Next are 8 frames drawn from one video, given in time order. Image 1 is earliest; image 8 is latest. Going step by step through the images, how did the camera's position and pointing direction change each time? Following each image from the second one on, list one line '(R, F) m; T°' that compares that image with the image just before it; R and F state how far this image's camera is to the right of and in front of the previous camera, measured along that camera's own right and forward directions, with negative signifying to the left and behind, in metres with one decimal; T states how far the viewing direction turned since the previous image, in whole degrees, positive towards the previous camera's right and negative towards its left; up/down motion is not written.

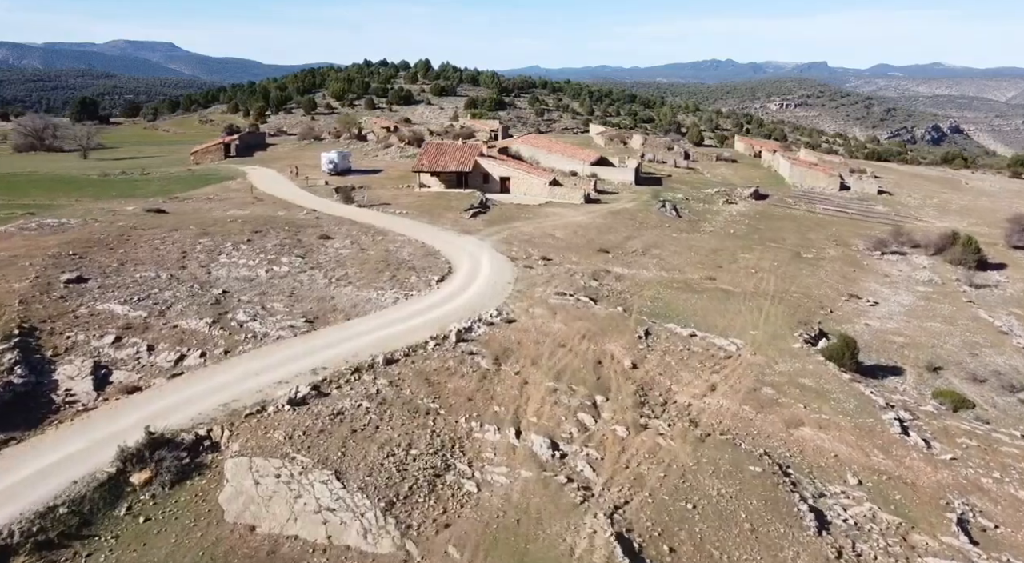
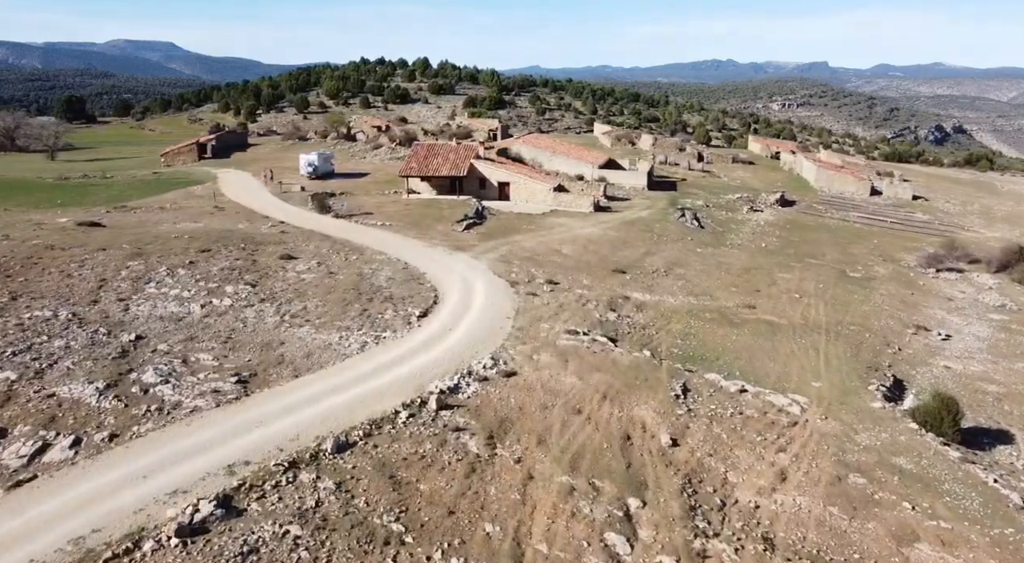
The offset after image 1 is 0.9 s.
(0.0, +5.9) m; 0°
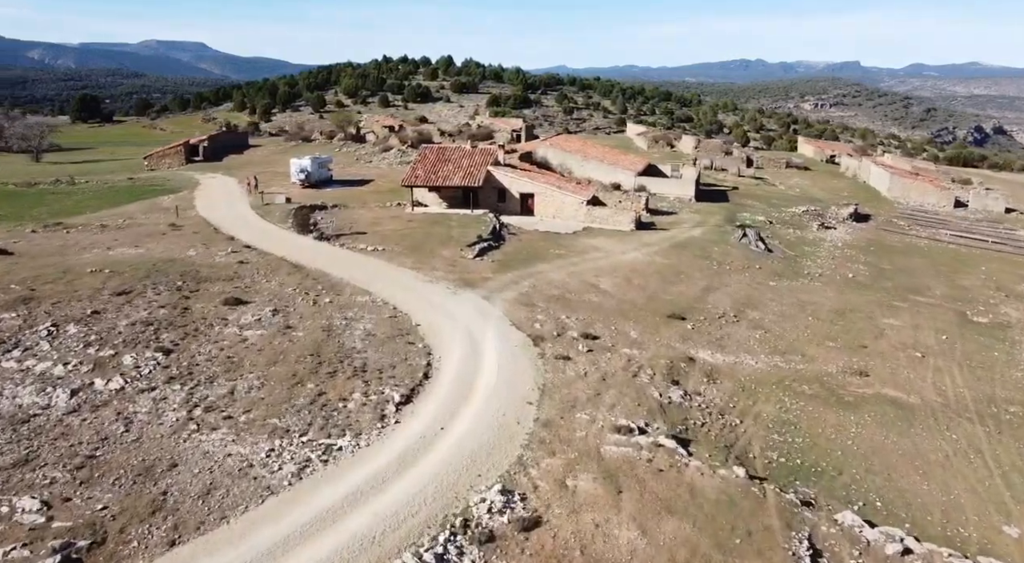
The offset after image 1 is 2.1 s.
(0.0, +7.9) m; -2°
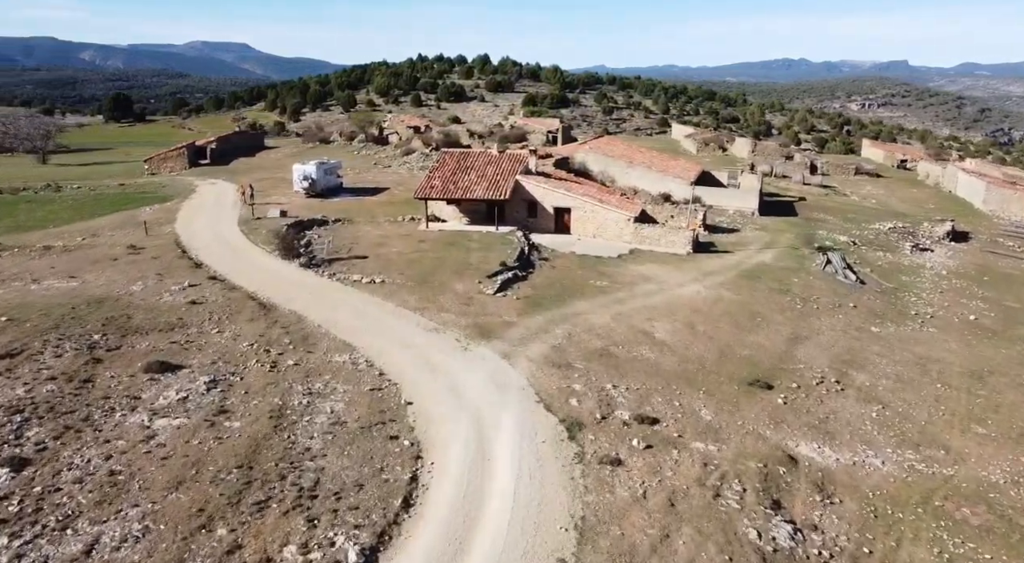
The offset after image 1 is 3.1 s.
(+0.1, +6.3) m; -3°
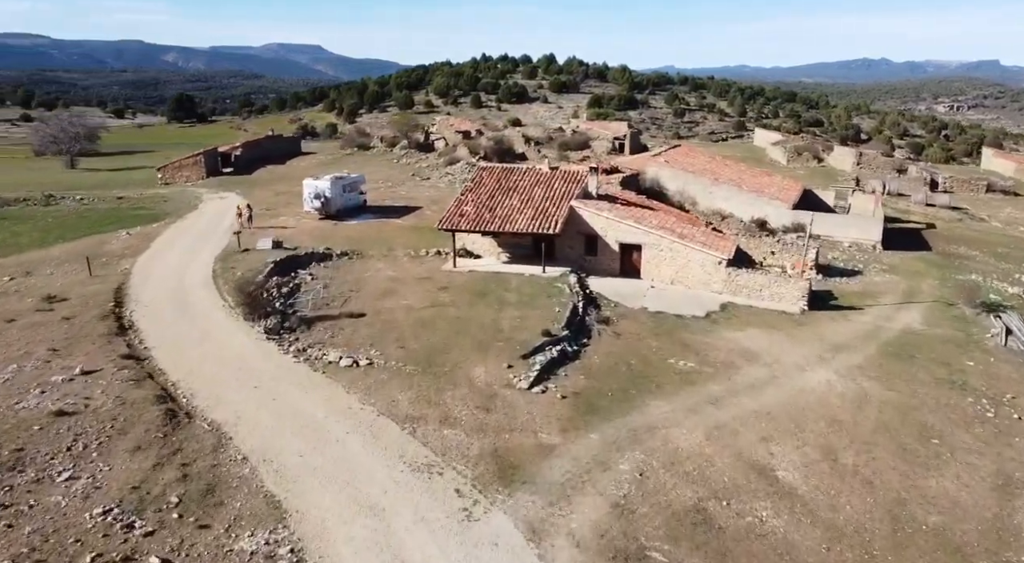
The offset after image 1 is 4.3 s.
(+0.4, +7.9) m; -5°
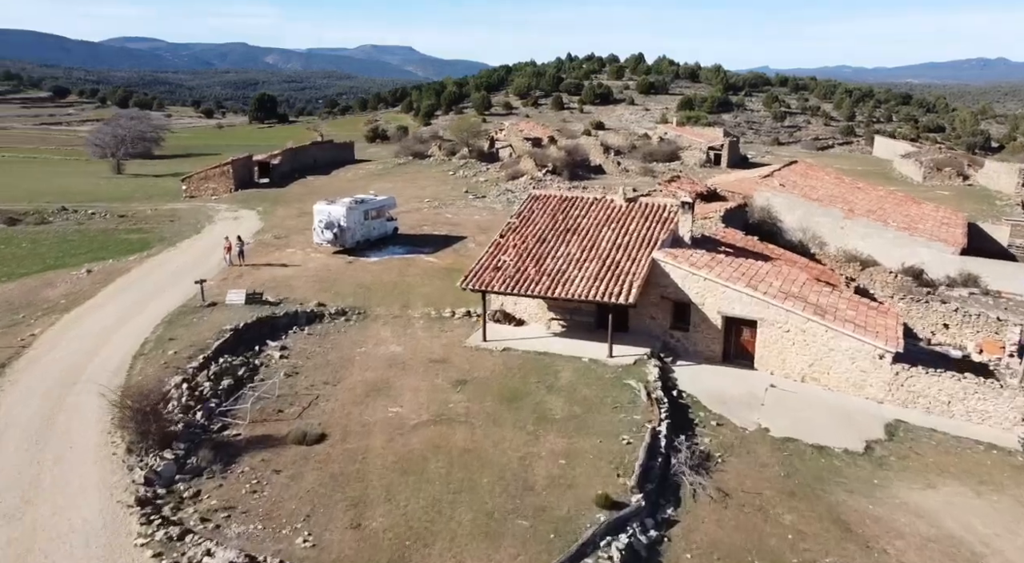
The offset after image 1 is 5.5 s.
(+0.7, +8.1) m; -7°
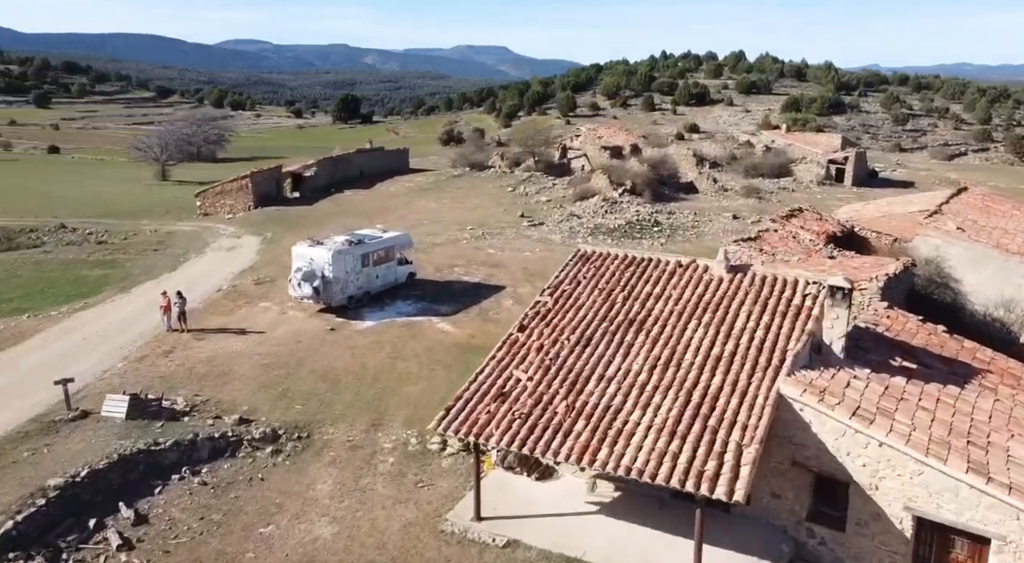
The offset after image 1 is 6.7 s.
(+1.1, +8.2) m; -7°
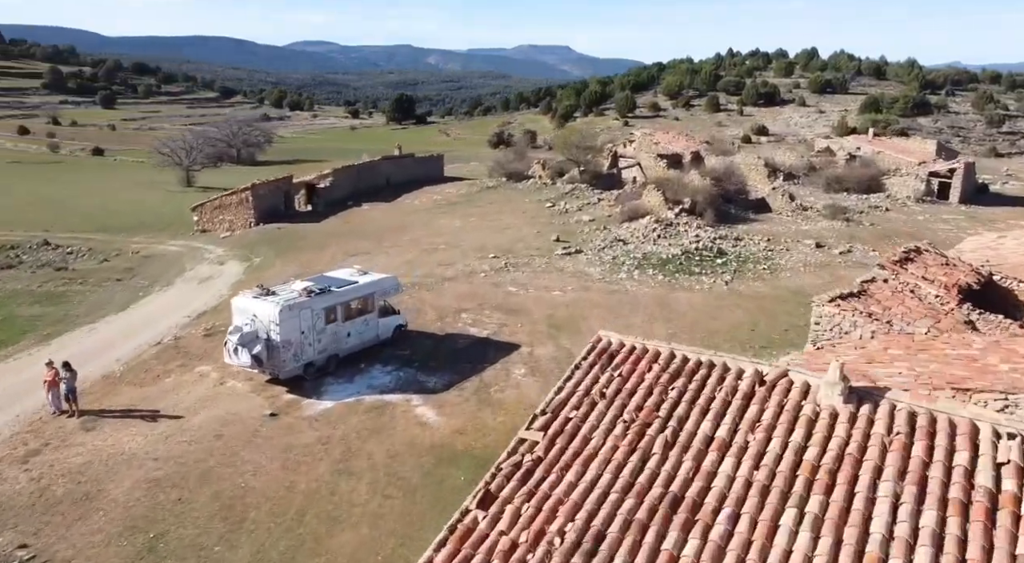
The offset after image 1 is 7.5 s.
(+1.1, +5.6) m; -5°
